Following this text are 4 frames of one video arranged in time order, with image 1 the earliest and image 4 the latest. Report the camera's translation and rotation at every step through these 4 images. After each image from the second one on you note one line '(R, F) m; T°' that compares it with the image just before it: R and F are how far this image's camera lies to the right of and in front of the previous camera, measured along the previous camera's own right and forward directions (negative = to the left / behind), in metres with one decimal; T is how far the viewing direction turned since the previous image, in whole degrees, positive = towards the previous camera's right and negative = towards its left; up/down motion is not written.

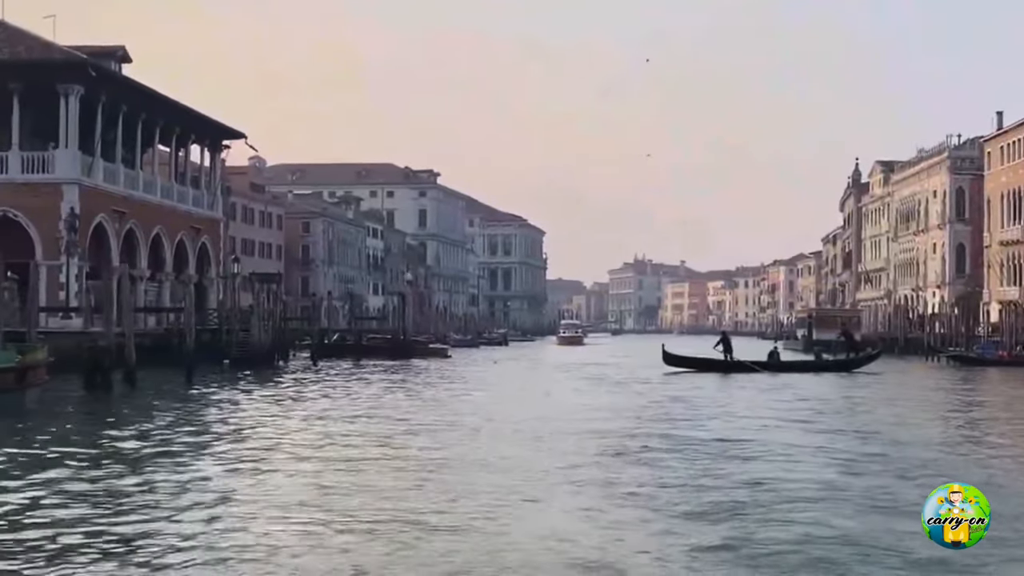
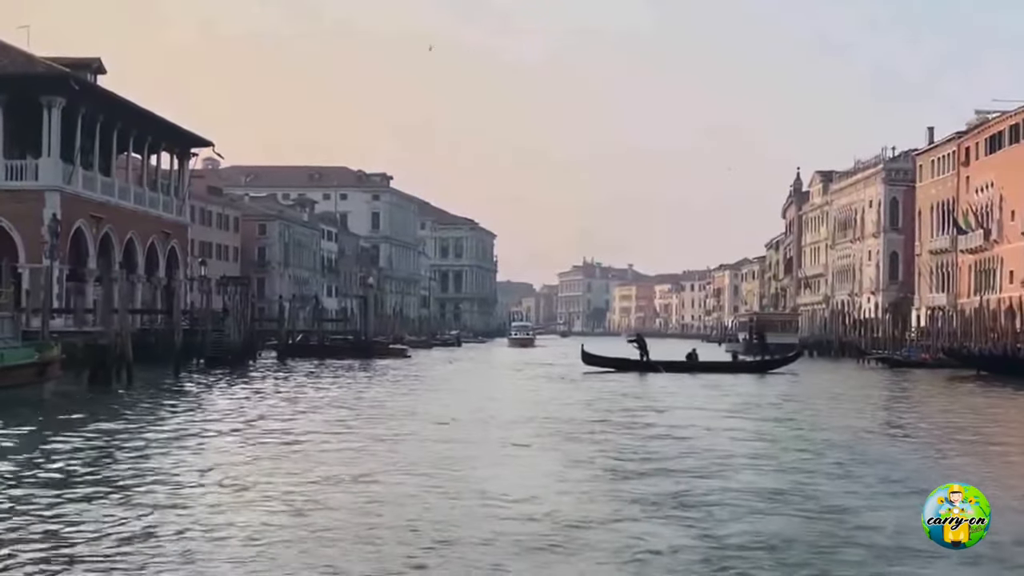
(-0.4, -3.1) m; +2°
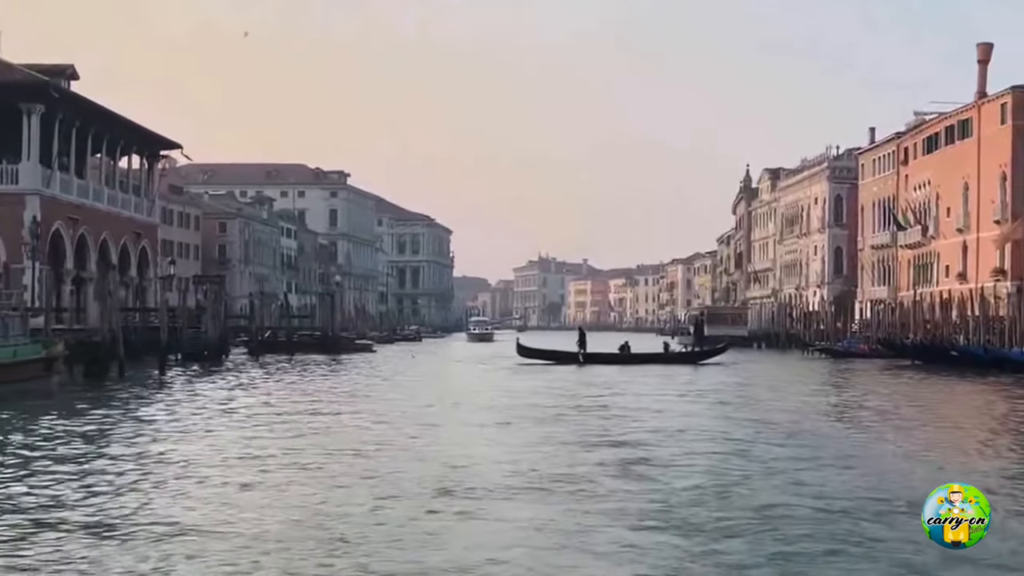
(-0.3, -2.6) m; +2°
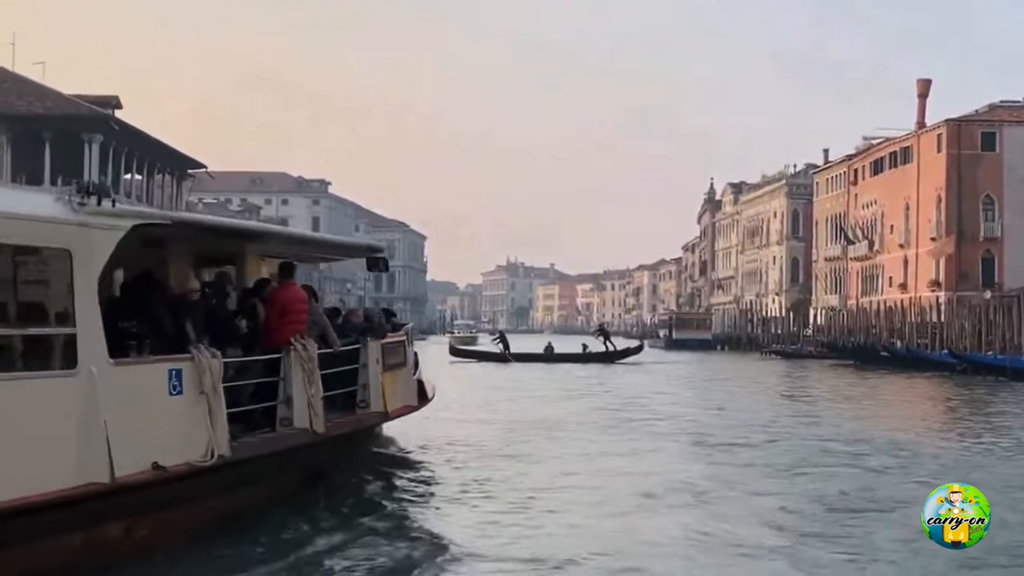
(-1.7, -7.8) m; +2°
